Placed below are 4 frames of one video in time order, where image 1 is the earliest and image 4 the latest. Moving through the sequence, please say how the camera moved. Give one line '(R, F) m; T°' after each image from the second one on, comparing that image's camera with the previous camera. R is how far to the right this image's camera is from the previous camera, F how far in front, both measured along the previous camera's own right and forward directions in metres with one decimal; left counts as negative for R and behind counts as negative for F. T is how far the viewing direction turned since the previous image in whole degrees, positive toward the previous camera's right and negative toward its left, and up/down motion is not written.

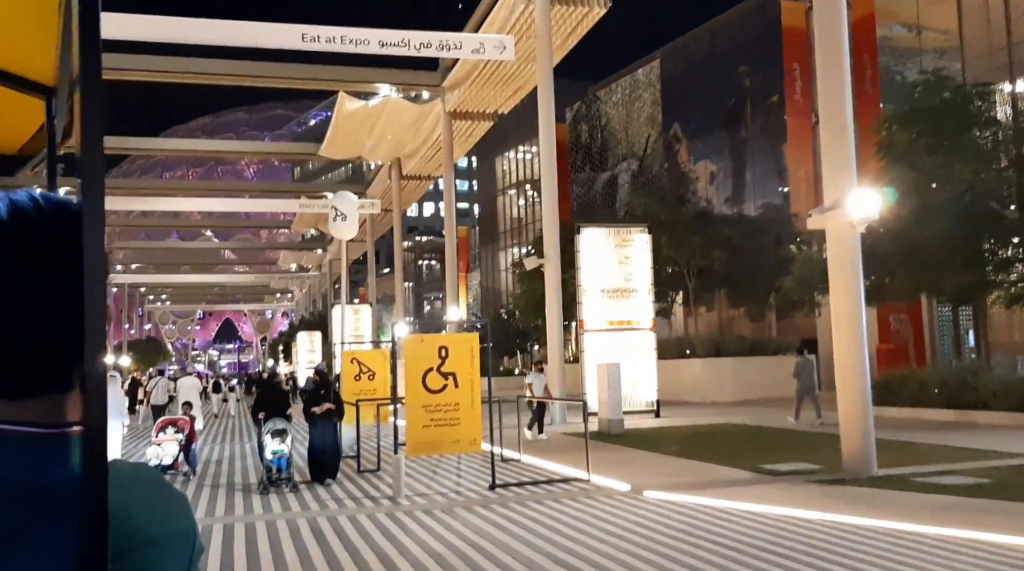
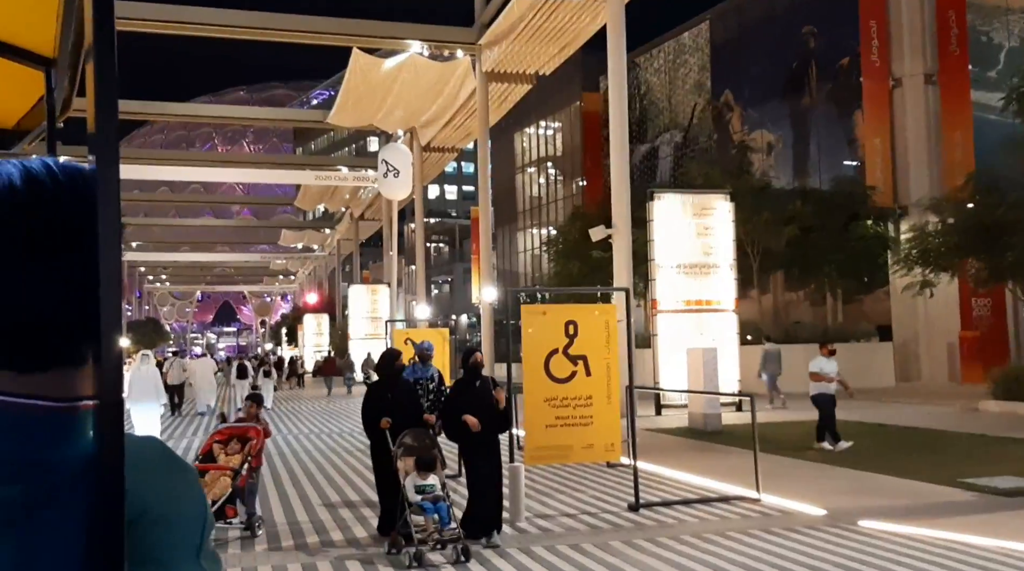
(-1.6, +3.0) m; 0°
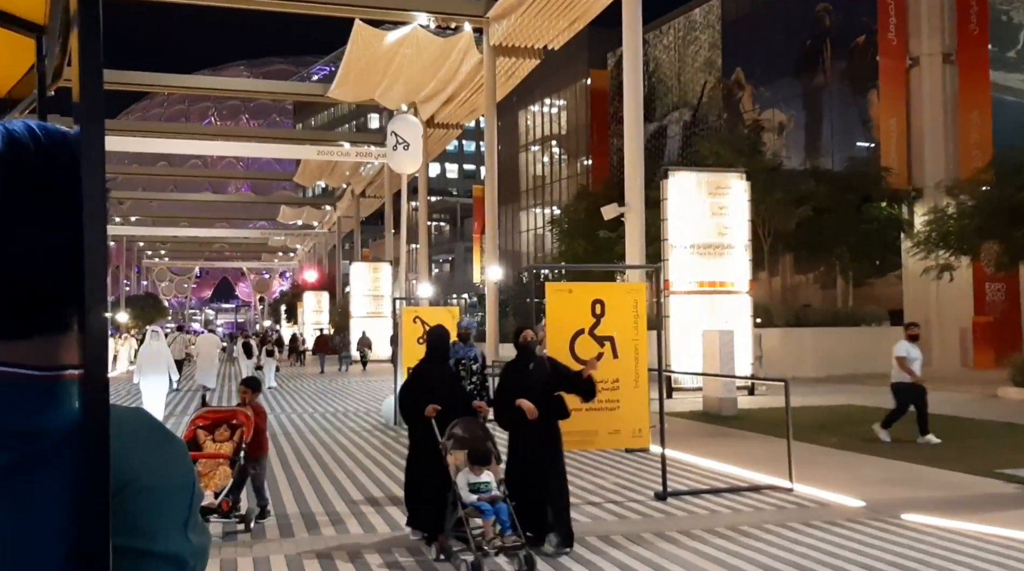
(-0.2, +0.5) m; 0°
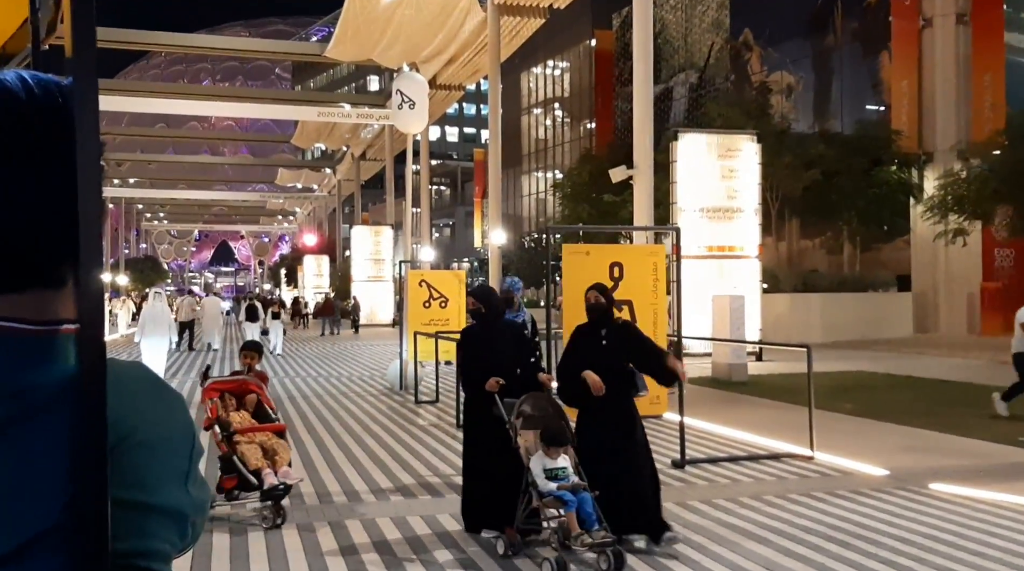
(-0.1, +0.3) m; 0°
